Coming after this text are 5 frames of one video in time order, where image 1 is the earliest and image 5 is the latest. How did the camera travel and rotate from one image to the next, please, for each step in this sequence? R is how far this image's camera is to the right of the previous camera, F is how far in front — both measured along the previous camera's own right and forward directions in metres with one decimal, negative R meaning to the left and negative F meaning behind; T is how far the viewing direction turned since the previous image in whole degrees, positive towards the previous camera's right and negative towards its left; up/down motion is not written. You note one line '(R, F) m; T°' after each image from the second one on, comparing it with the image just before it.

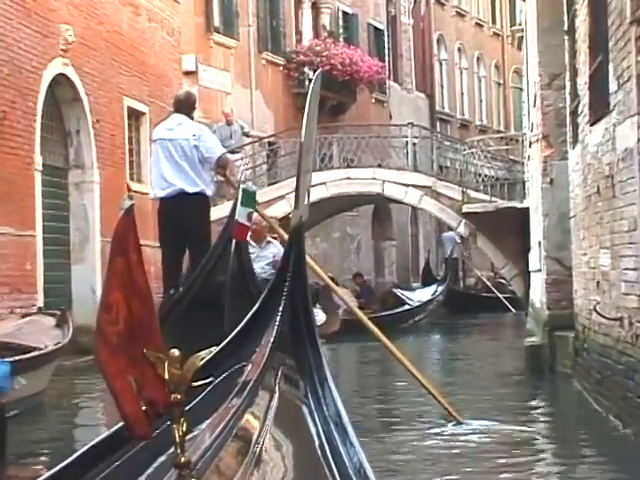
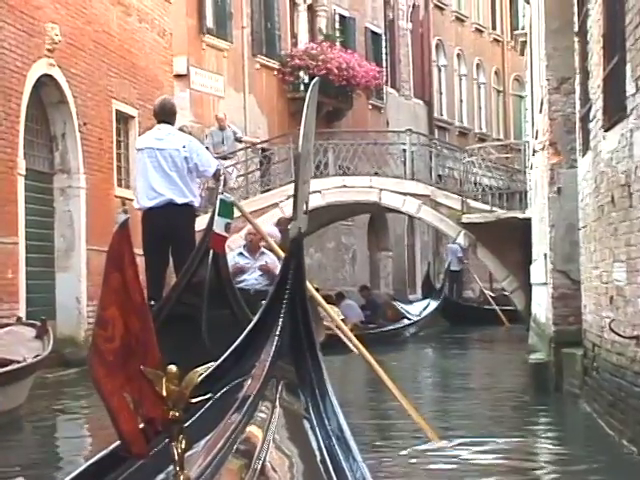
(-0.1, +0.6) m; 0°
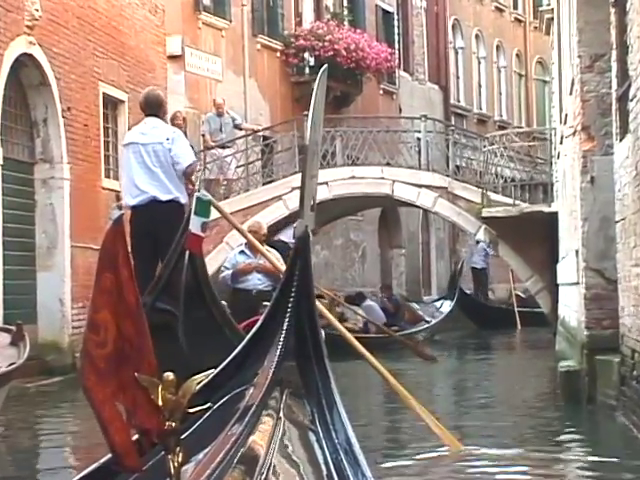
(+0.1, +1.2) m; -1°
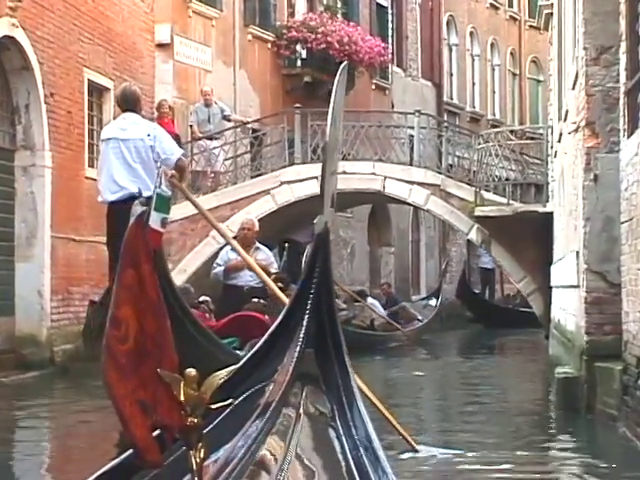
(-0.1, +0.4) m; +1°
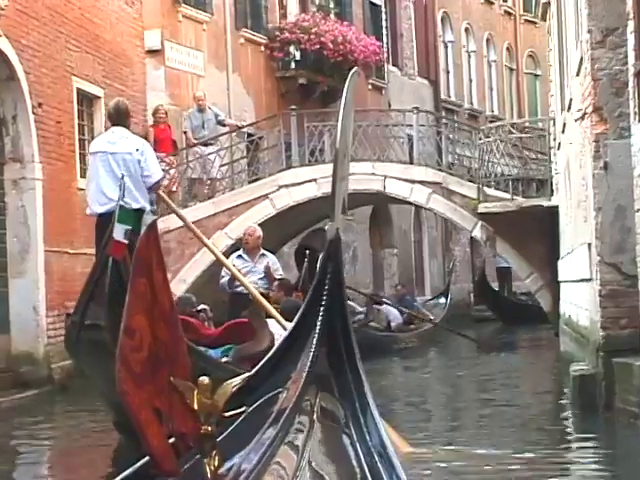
(0.0, +0.4) m; 0°
